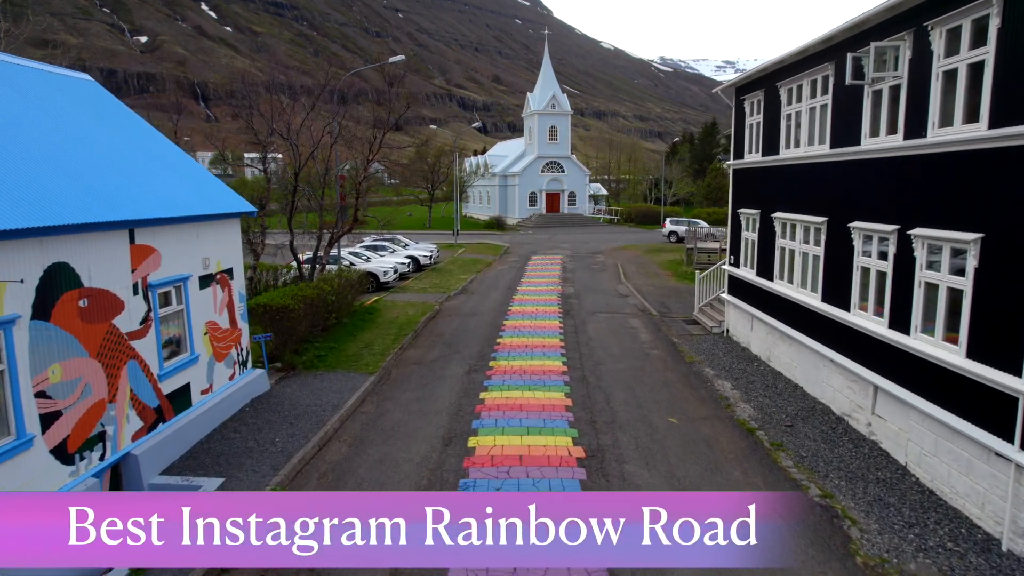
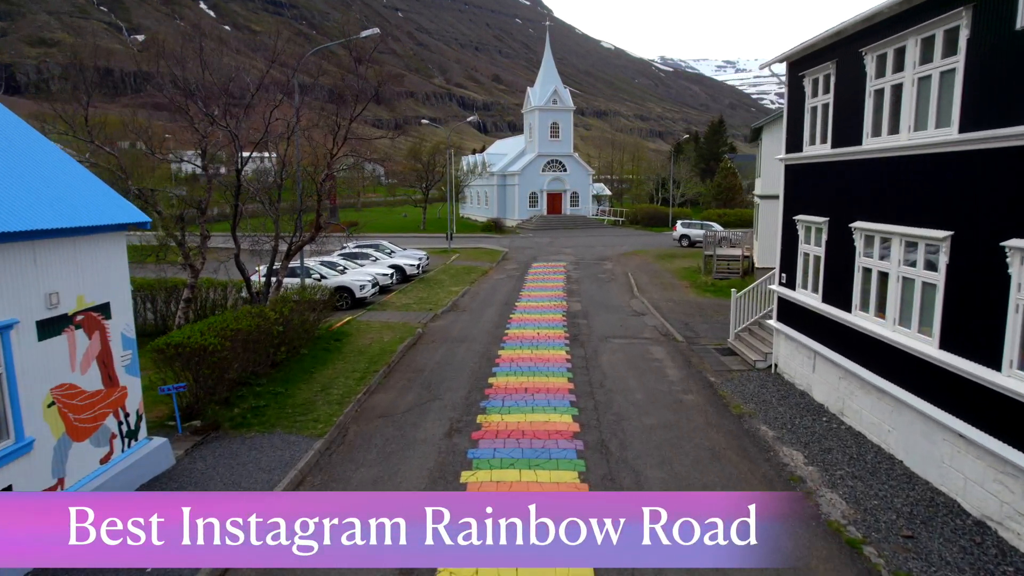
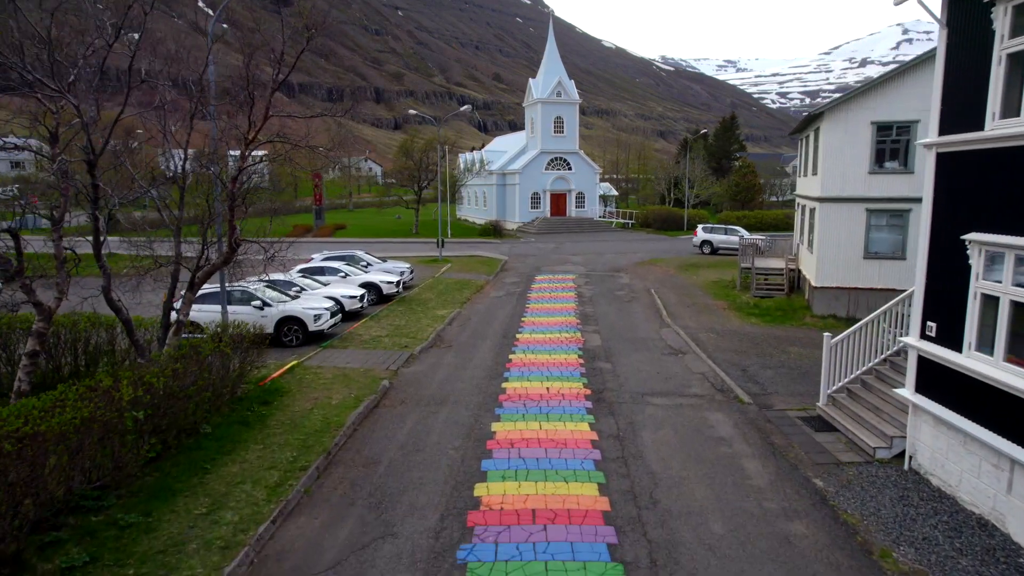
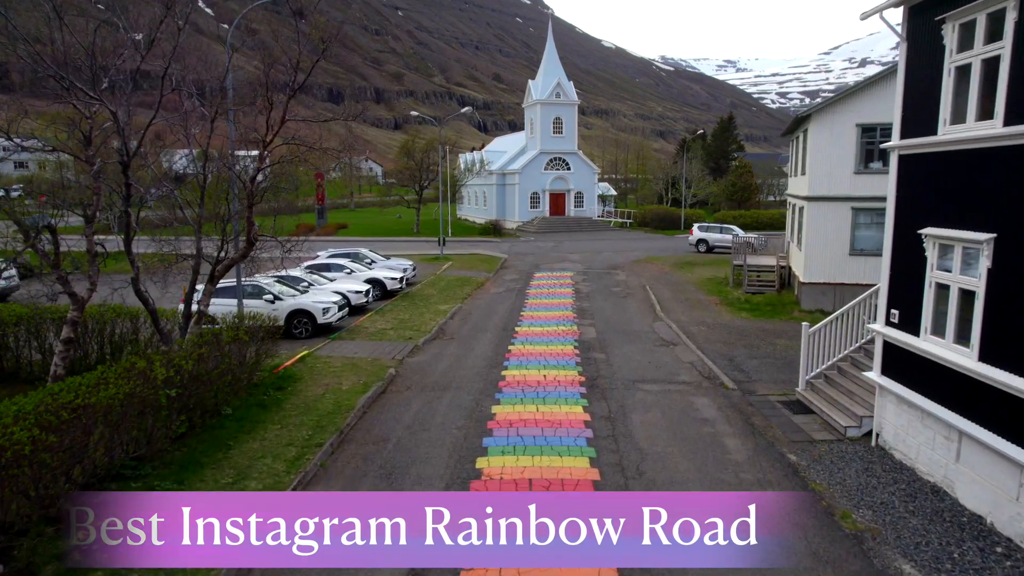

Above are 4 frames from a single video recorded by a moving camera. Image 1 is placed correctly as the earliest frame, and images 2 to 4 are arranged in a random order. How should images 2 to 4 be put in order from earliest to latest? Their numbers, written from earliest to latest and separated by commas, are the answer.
2, 4, 3
